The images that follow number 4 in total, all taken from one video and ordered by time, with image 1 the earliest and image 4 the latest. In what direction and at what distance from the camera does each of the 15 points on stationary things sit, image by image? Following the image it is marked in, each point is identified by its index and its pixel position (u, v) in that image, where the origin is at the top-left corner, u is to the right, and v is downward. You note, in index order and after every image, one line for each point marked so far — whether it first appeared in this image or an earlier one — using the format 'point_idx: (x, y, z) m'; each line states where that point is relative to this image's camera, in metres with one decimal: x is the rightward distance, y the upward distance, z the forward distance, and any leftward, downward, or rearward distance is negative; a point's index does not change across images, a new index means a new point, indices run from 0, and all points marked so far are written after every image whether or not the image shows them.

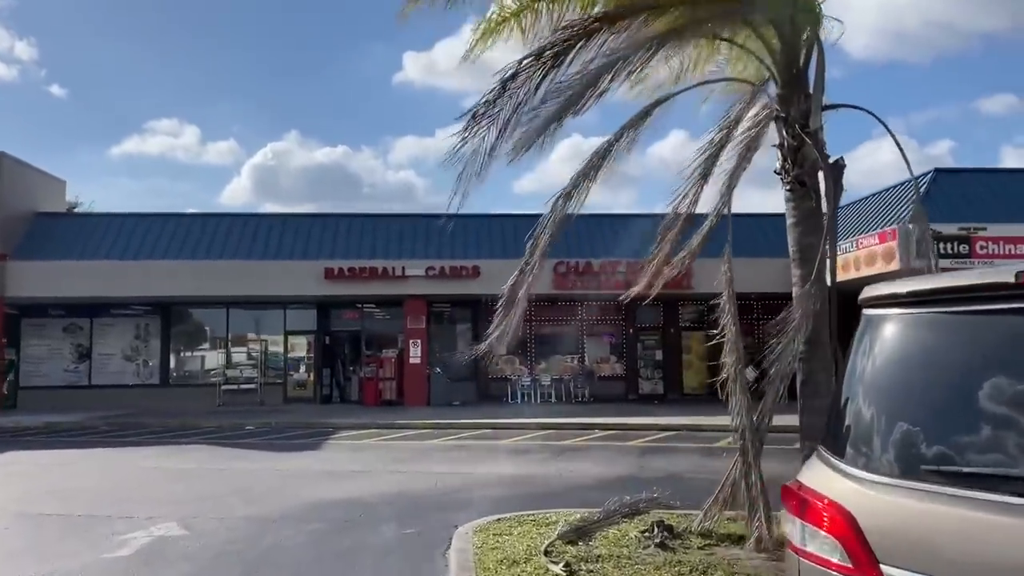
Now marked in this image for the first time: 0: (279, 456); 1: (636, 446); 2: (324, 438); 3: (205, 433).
0: (-3.9, -2.8, +13.7) m
1: (+2.1, -2.6, +13.6) m
2: (-3.7, -2.9, +16.0) m
3: (-6.6, -3.1, +17.7) m
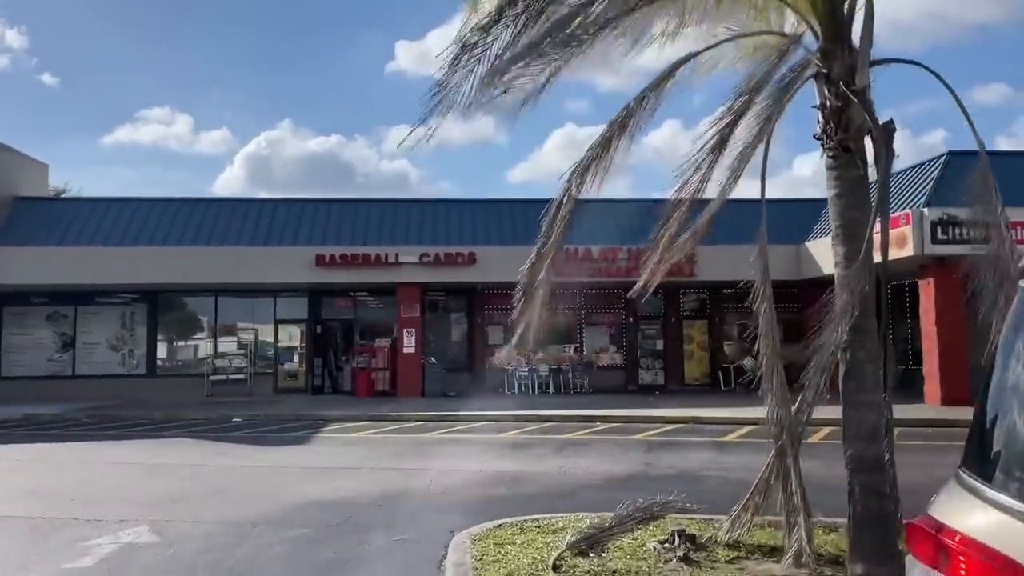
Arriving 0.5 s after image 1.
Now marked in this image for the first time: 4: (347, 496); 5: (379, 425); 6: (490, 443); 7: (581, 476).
0: (-3.9, -2.6, +13.0) m
1: (+2.0, -2.4, +12.9) m
2: (-3.7, -2.7, +15.3) m
3: (-6.7, -2.9, +17.0) m
4: (-1.8, -2.3, +9.0) m
5: (-2.7, -2.7, +16.4) m
6: (-0.4, -2.5, +12.9) m
7: (+0.8, -2.3, +9.9) m
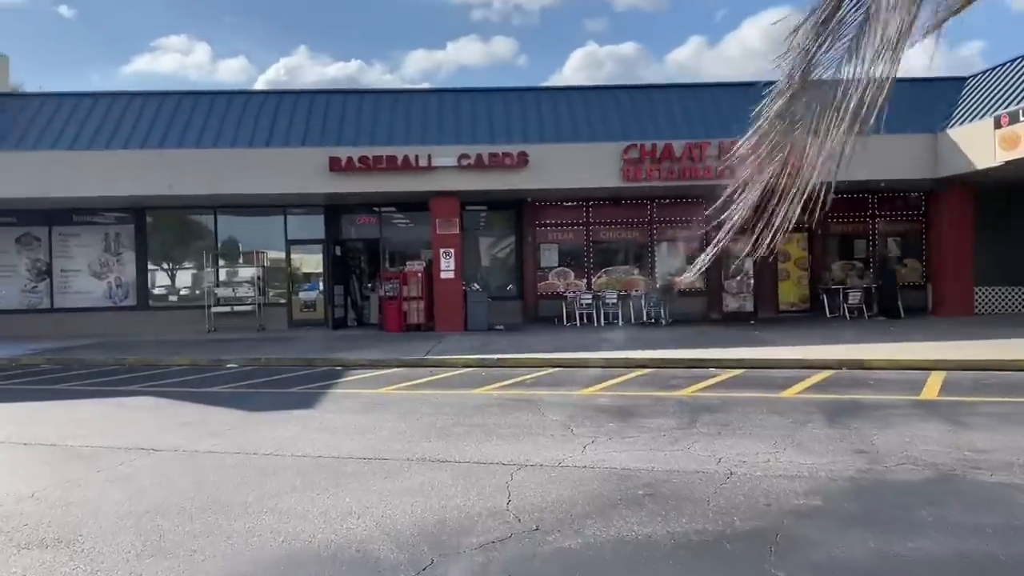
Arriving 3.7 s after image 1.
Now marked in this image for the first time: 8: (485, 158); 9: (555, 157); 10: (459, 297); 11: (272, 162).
0: (-2.8, -1.4, +9.0) m
1: (+3.1, -1.2, +8.7) m
2: (-2.6, -1.3, +11.3) m
3: (-5.5, -1.4, +13.1) m
4: (-0.9, -1.5, +4.9) m
5: (-1.5, -1.3, +12.3) m
6: (+0.7, -1.3, +8.8) m
7: (+1.8, -1.4, +5.8) m
8: (-0.6, +2.9, +18.0) m
9: (+0.9, +2.9, +18.1) m
10: (-1.3, -0.2, +19.1) m
11: (-5.3, +2.7, +18.0) m
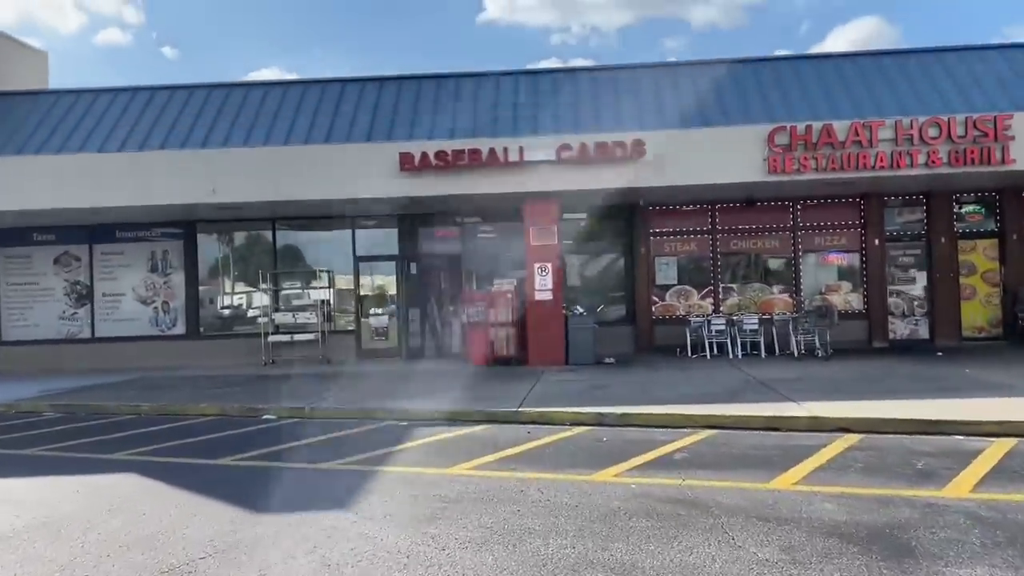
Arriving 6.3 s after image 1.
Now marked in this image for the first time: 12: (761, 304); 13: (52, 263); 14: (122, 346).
0: (-1.8, -1.7, +5.6) m
1: (+4.1, -1.4, +4.7) m
2: (-1.2, -1.6, +7.8) m
3: (-3.9, -1.7, +9.9) m
4: (-0.3, -1.6, +1.3) m
5: (-0.1, -1.6, +8.8) m
6: (+1.7, -1.5, +5.0) m
7: (+2.5, -1.5, +1.9) m
8: (+1.4, +2.4, +14.4) m
9: (+2.9, +2.5, +14.3) m
10: (+0.9, -0.7, +15.5) m
11: (-3.3, +2.3, +14.9) m
12: (+5.1, -0.3, +16.8) m
13: (-10.2, +0.5, +18.3) m
14: (-8.6, -1.3, +18.0) m
